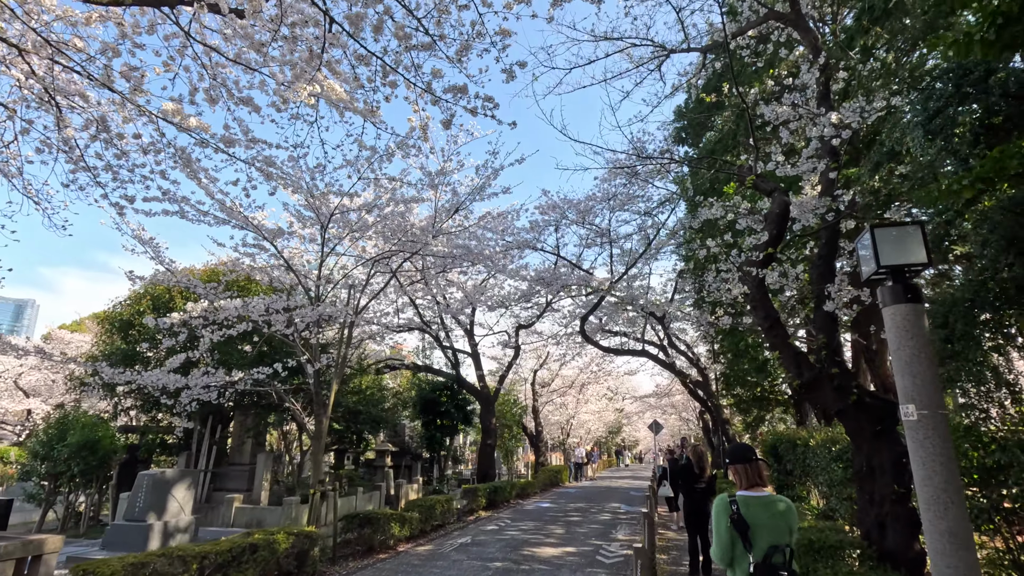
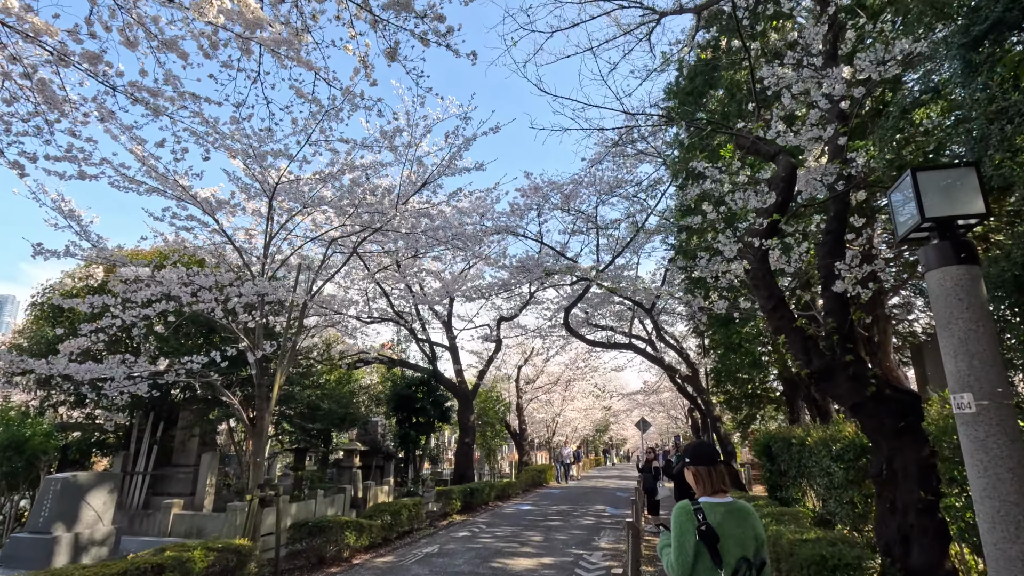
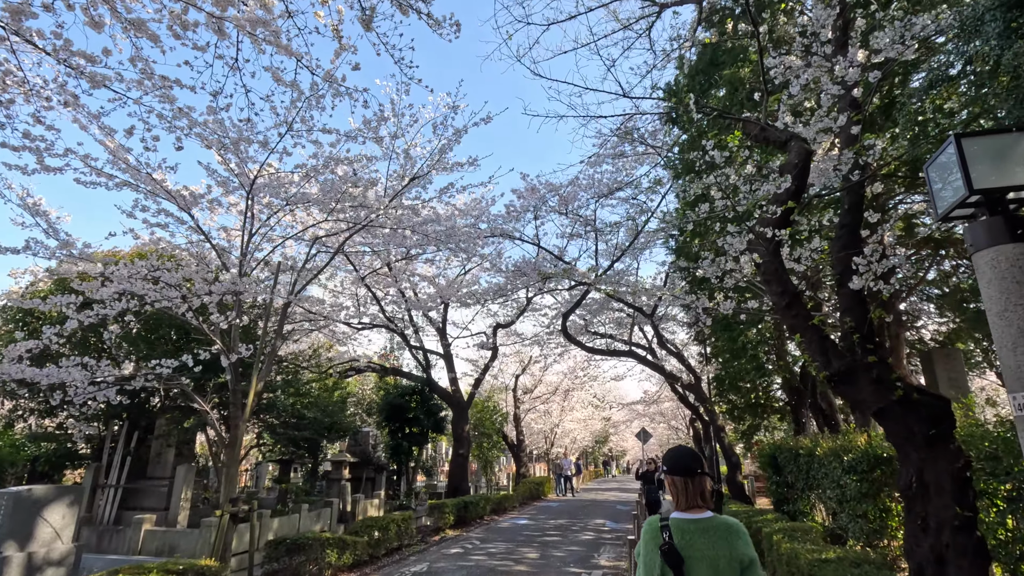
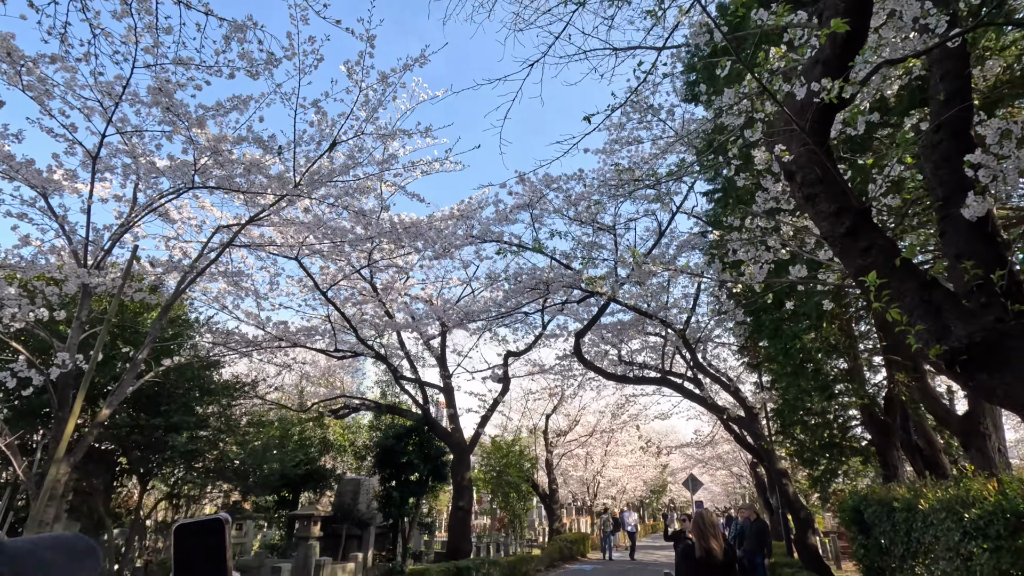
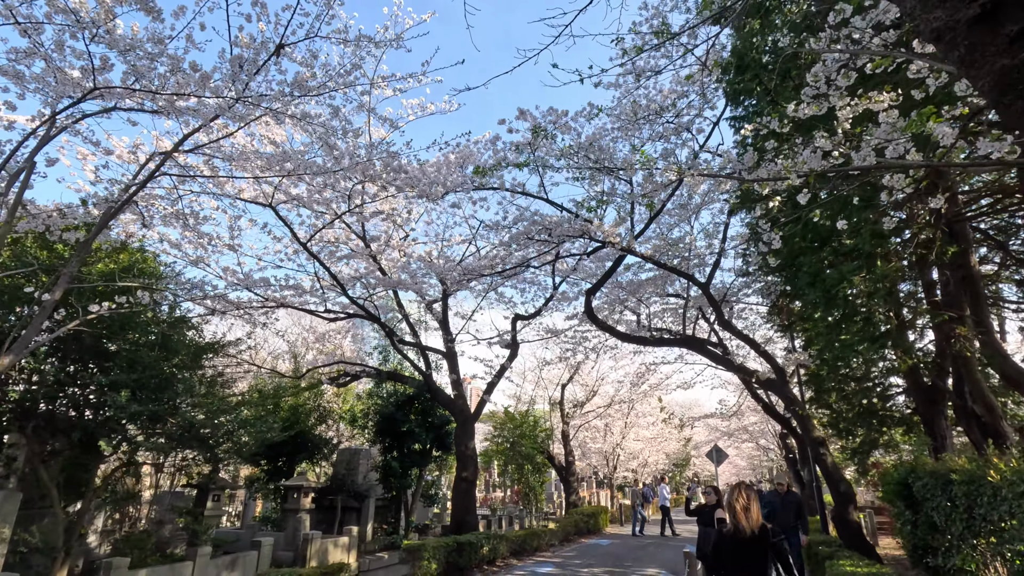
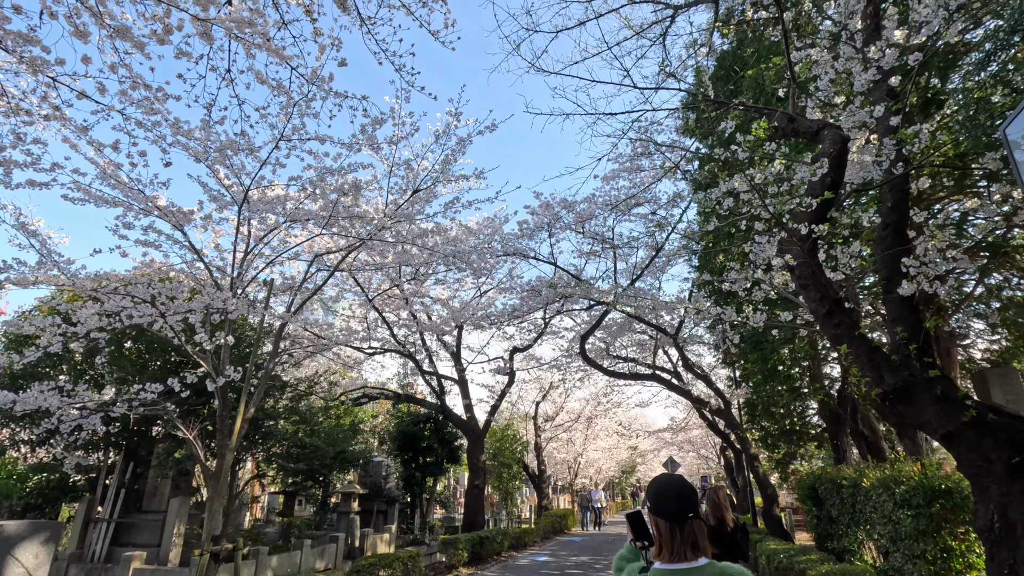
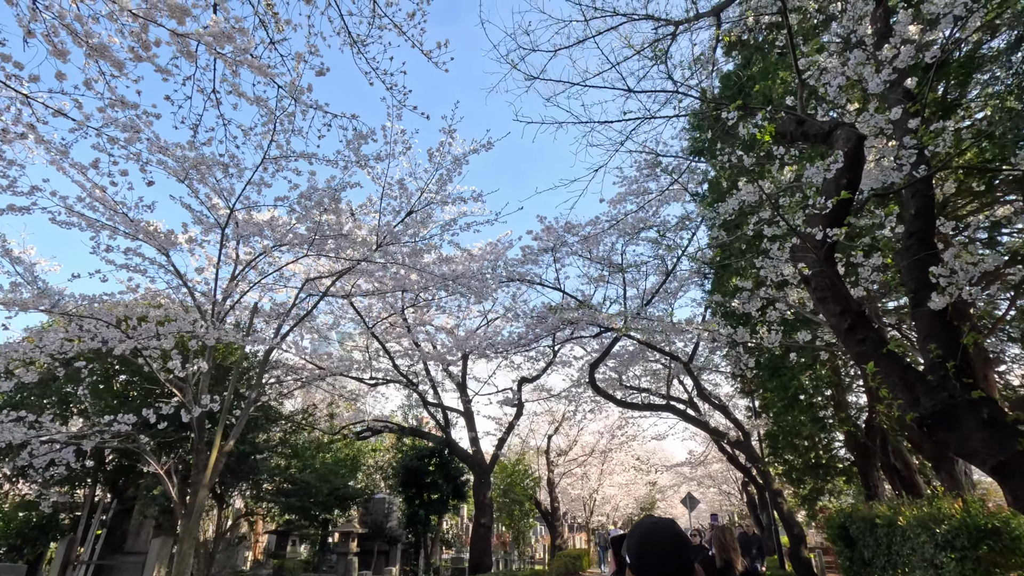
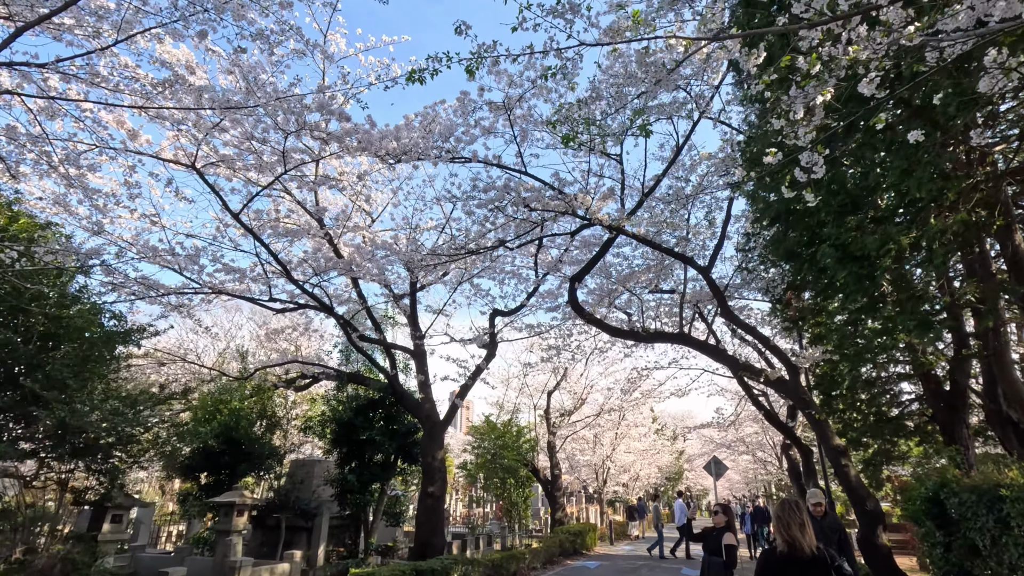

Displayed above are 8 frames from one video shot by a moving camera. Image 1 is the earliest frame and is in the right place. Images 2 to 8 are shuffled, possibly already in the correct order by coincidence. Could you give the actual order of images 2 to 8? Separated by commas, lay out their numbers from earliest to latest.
2, 3, 6, 7, 4, 5, 8
